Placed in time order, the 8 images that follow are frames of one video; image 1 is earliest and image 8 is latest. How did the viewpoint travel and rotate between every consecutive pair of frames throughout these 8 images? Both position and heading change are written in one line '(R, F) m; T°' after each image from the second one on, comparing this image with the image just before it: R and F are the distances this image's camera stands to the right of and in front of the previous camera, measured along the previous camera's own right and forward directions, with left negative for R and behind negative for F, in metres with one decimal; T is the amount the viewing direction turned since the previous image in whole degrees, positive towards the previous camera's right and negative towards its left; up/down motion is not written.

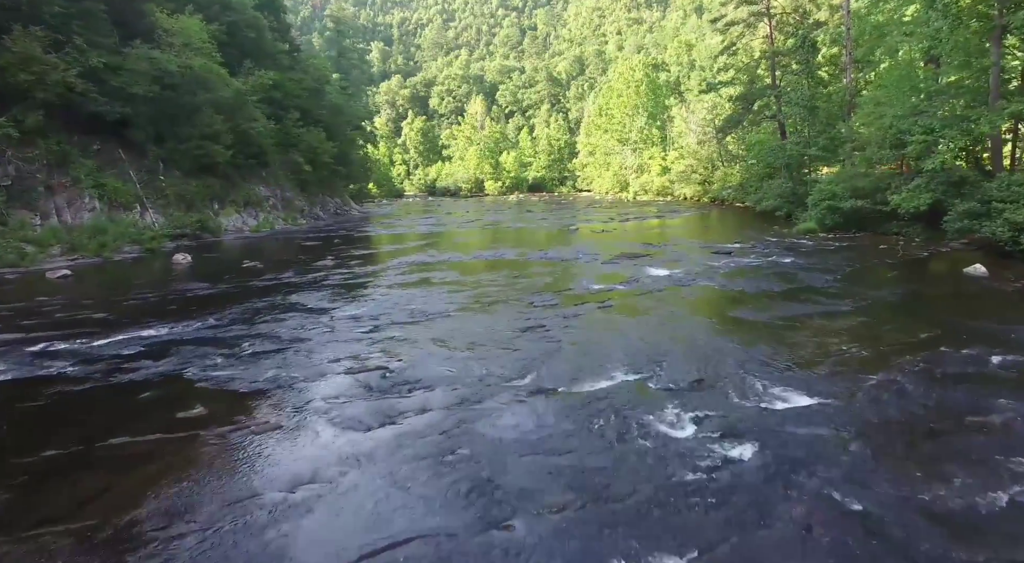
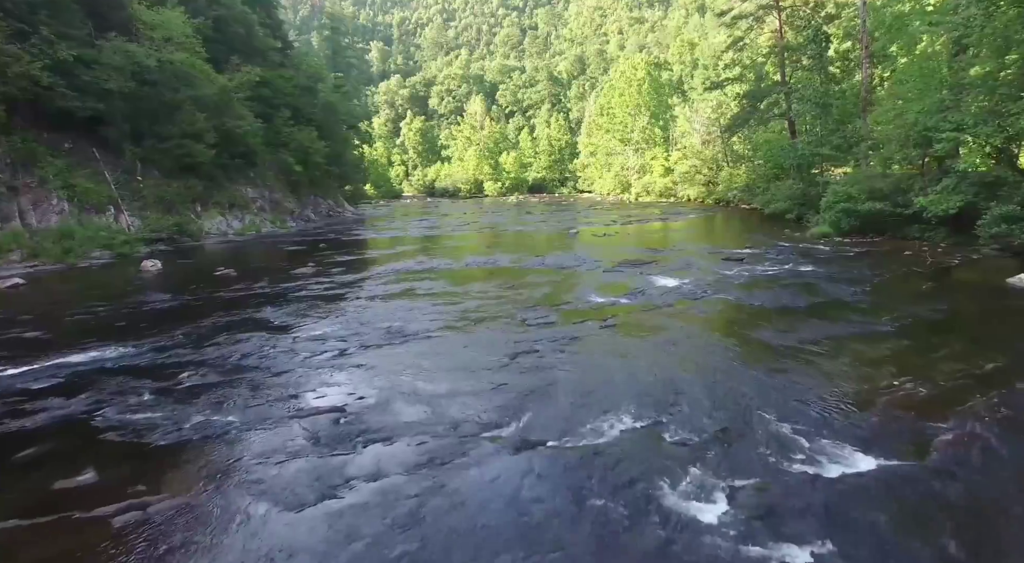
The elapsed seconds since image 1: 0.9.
(+0.2, +1.3) m; 0°
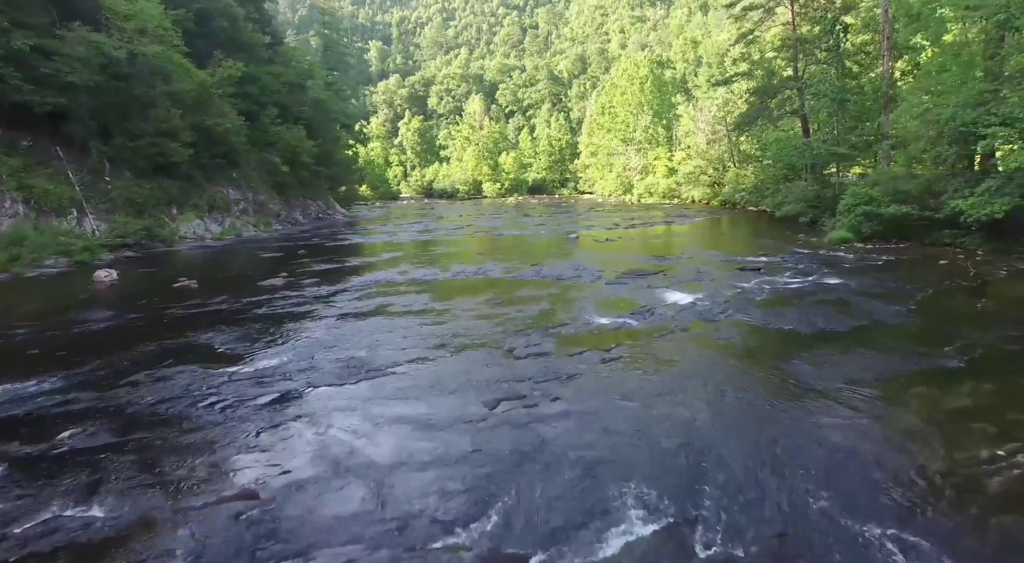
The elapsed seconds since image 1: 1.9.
(+0.2, +1.6) m; 0°
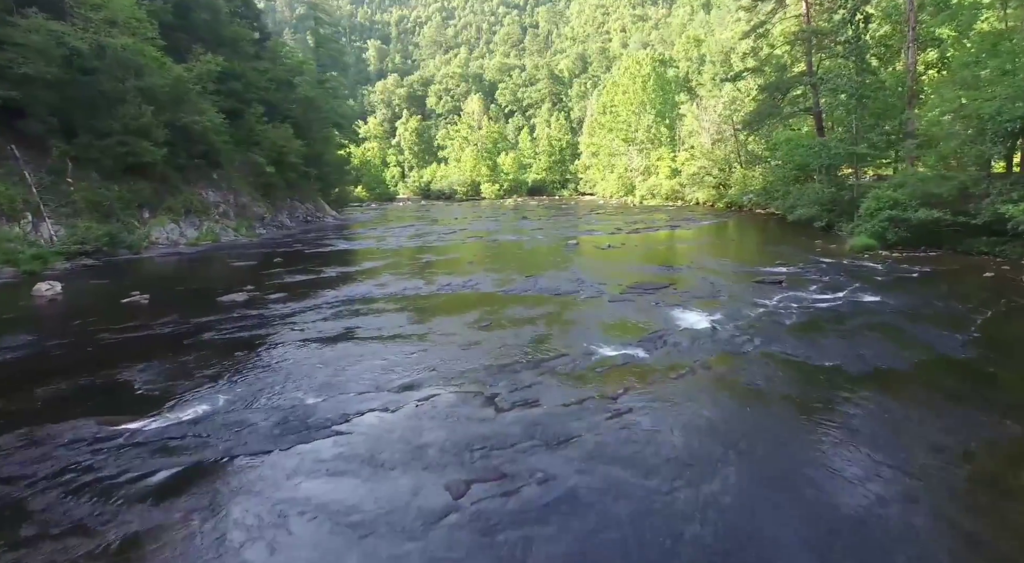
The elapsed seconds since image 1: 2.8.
(+0.2, +1.7) m; 0°
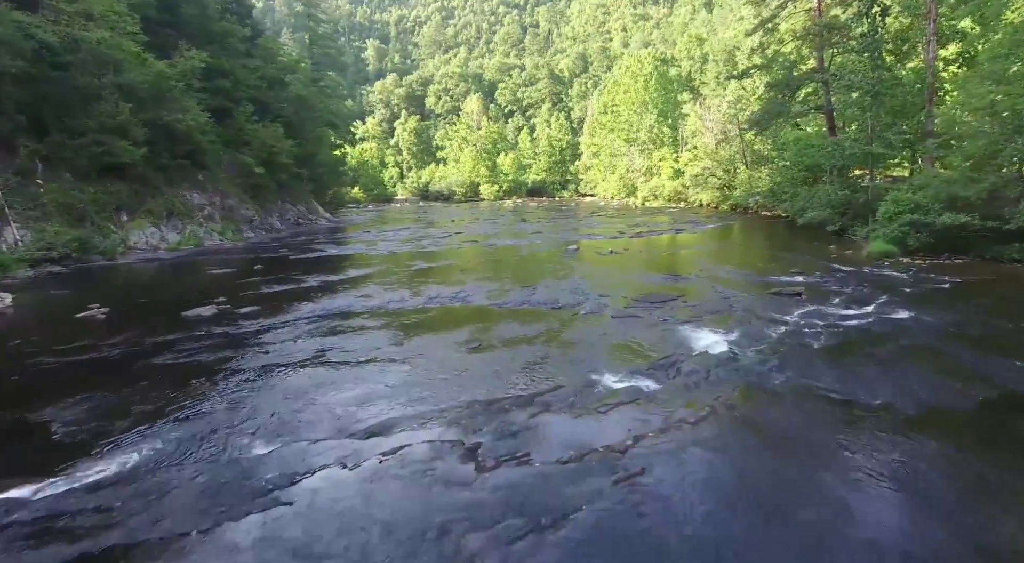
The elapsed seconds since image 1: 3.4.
(+0.1, +1.2) m; 0°
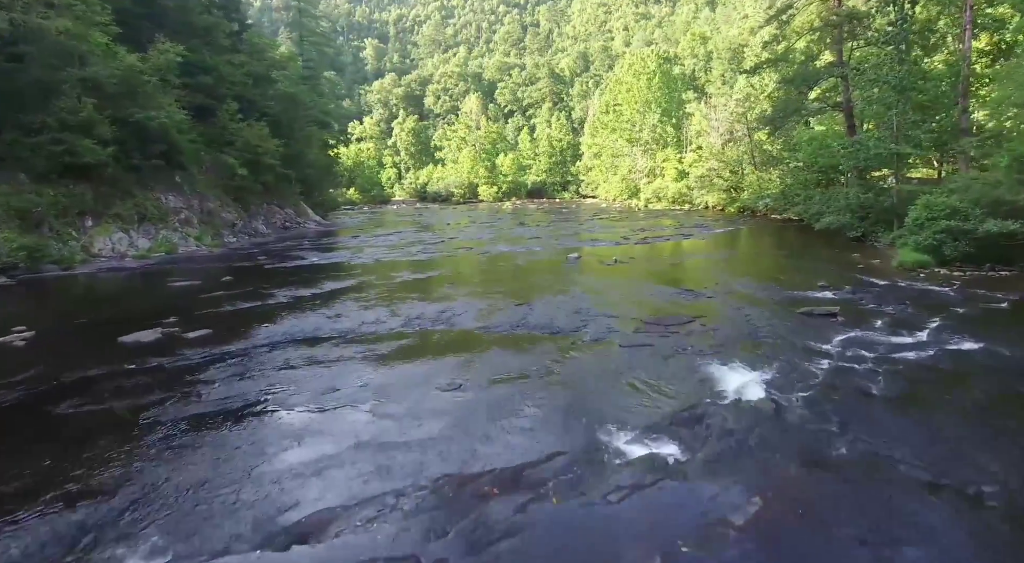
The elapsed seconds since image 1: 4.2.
(+0.2, +1.7) m; 0°
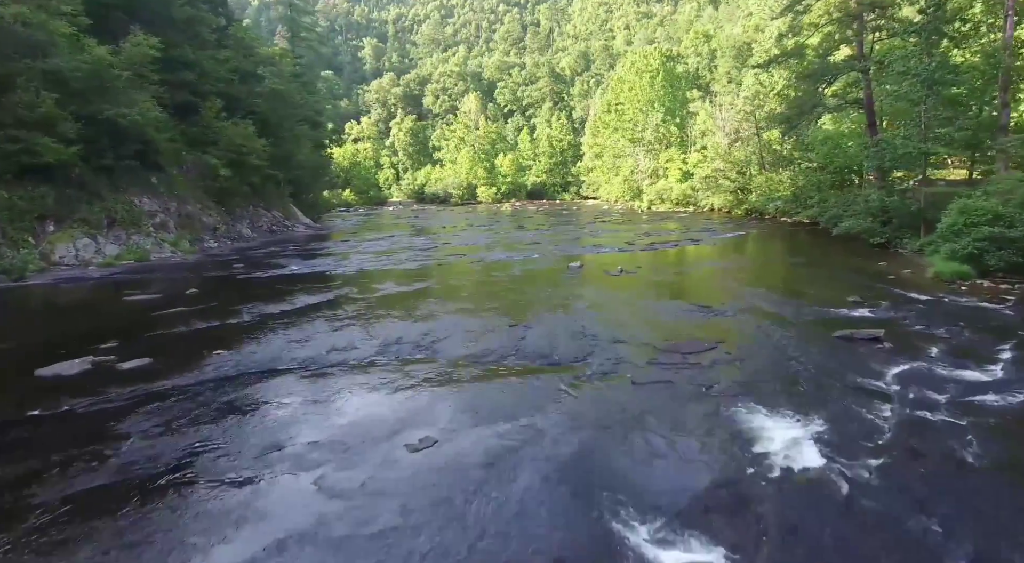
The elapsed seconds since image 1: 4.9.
(+0.1, +1.6) m; 0°
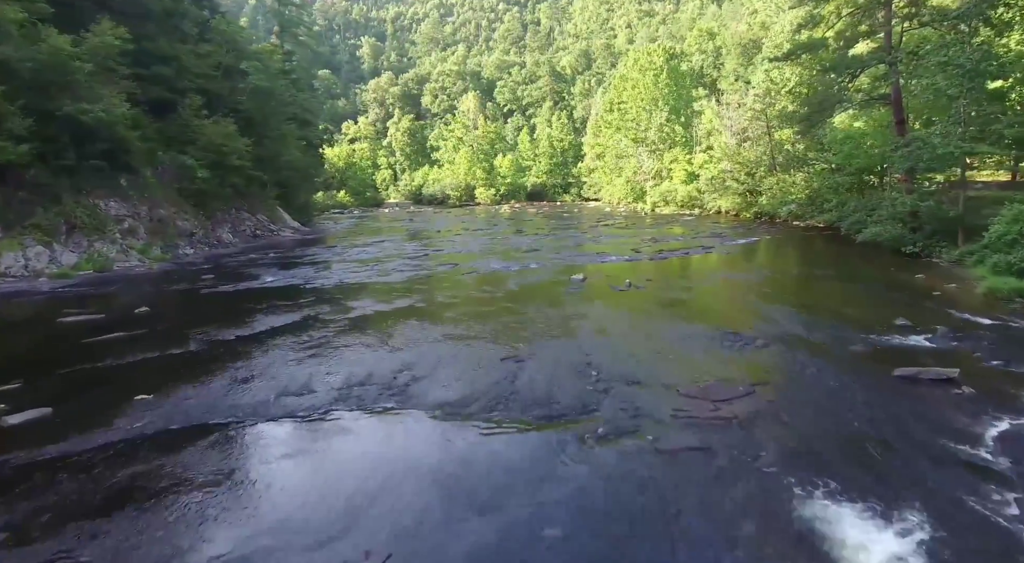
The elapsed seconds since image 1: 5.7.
(+0.1, +1.8) m; 0°
